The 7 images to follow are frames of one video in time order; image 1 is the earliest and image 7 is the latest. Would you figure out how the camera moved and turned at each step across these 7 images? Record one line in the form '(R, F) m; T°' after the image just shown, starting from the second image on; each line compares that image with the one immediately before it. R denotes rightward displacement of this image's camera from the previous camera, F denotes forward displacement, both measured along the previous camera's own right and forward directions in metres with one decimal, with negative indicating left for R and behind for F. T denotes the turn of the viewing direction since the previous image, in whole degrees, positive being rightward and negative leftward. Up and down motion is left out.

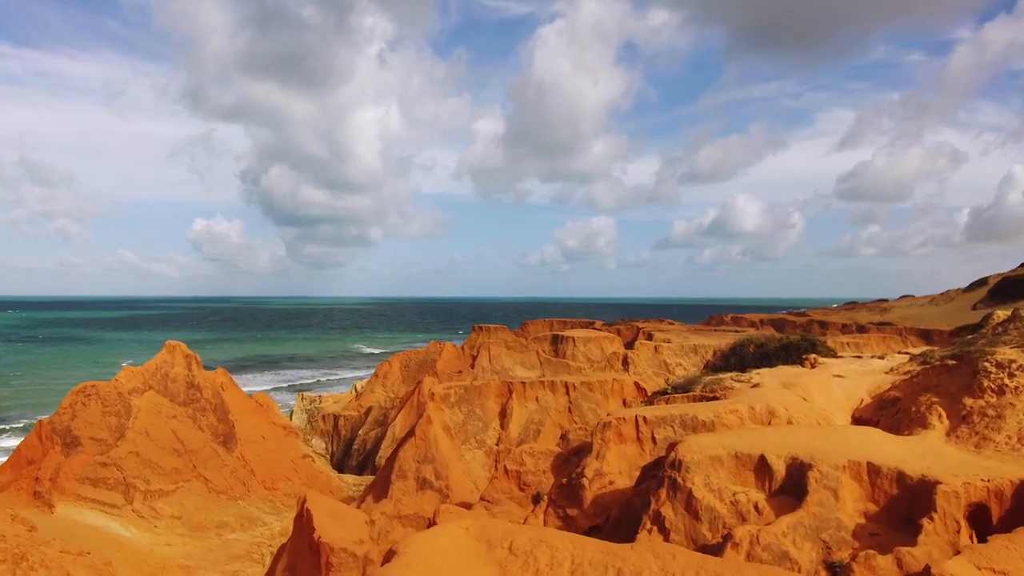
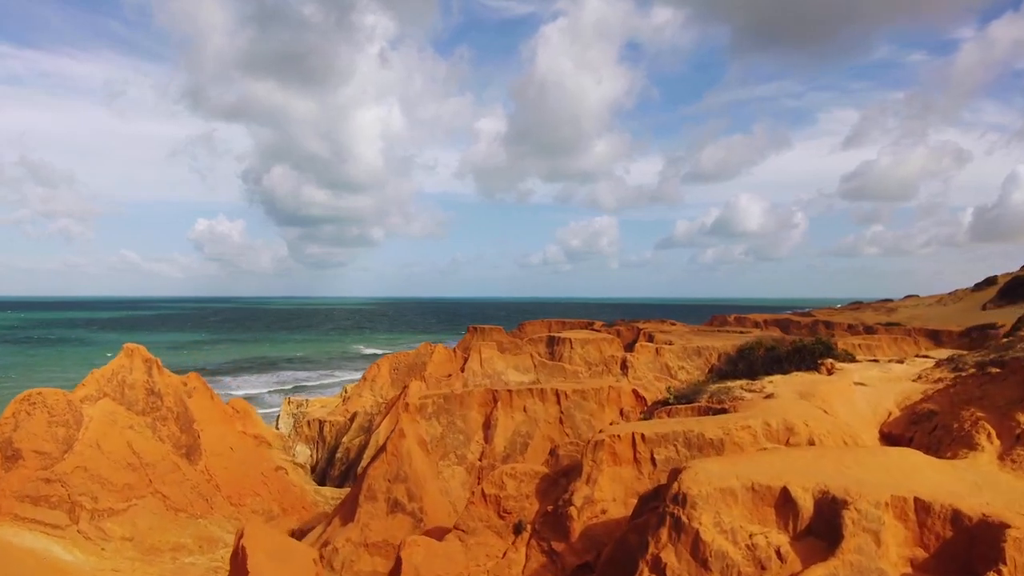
(+0.4, +1.4) m; 0°
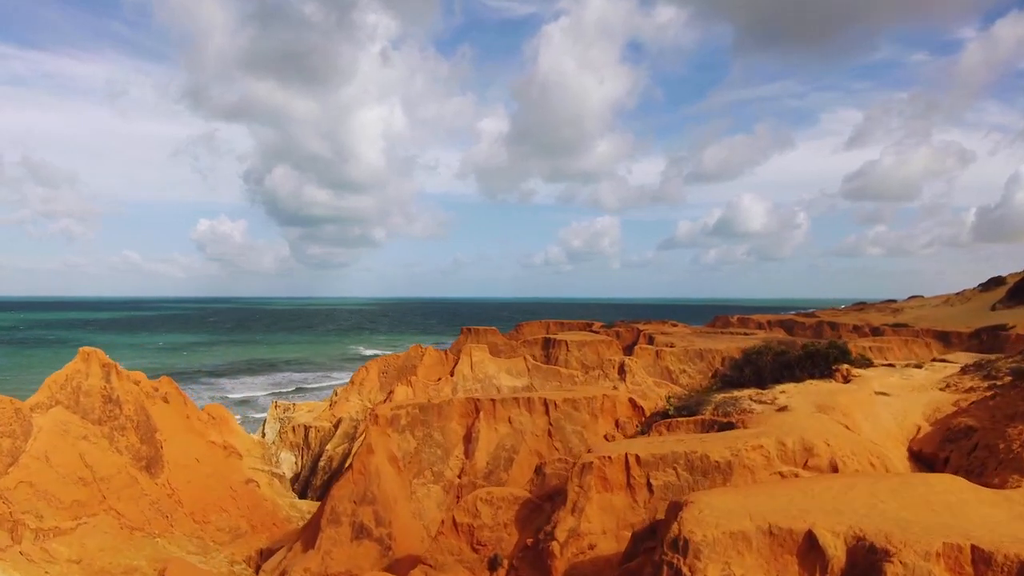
(+0.4, +1.2) m; 0°
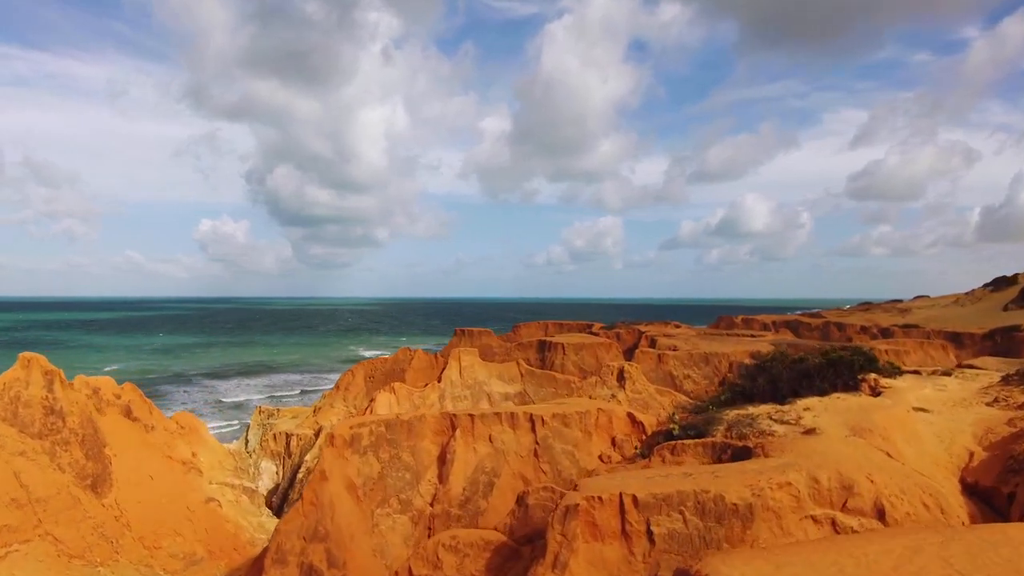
(+0.4, +1.5) m; 0°
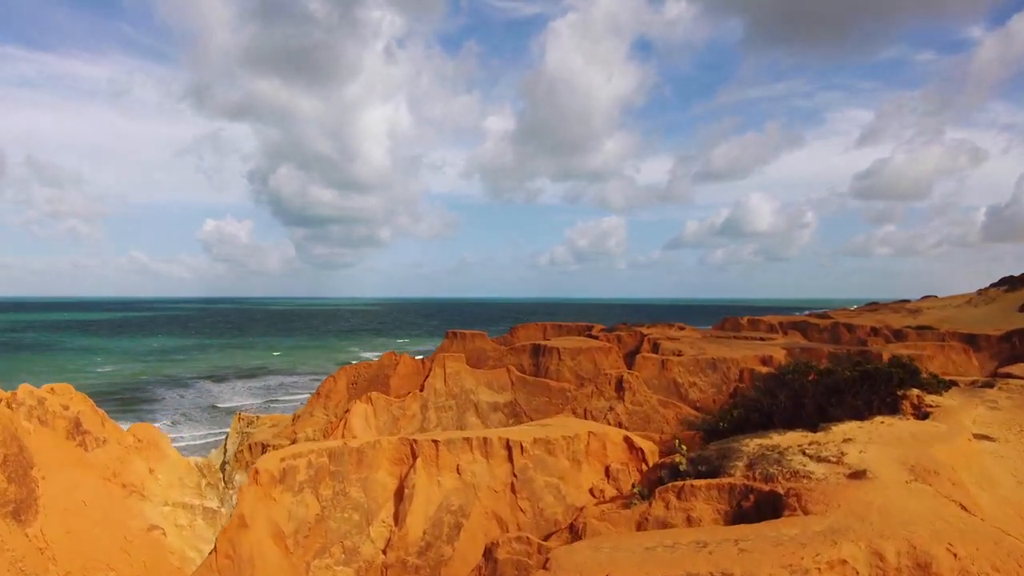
(+0.4, +1.8) m; 0°
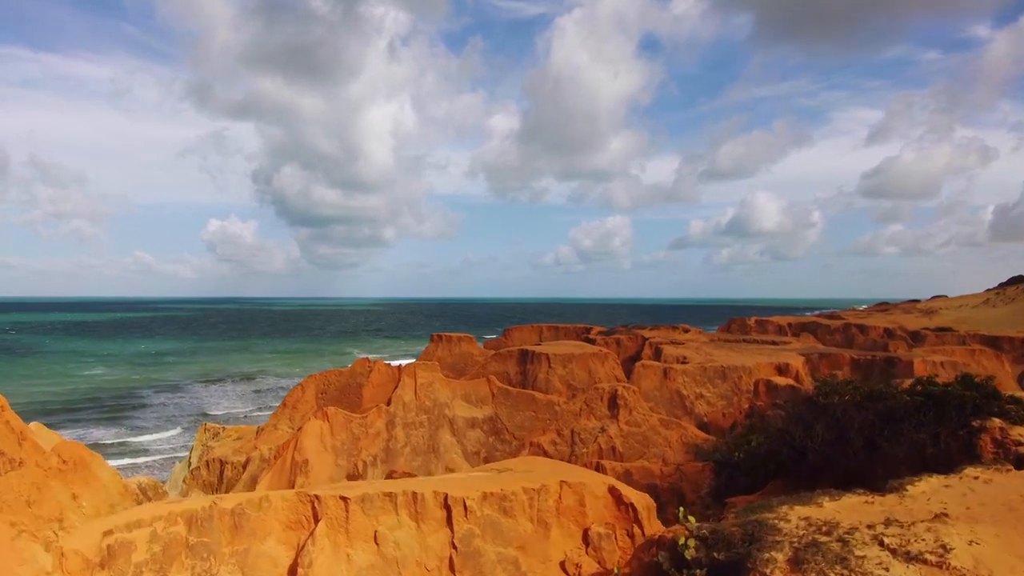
(+0.7, +2.4) m; 0°
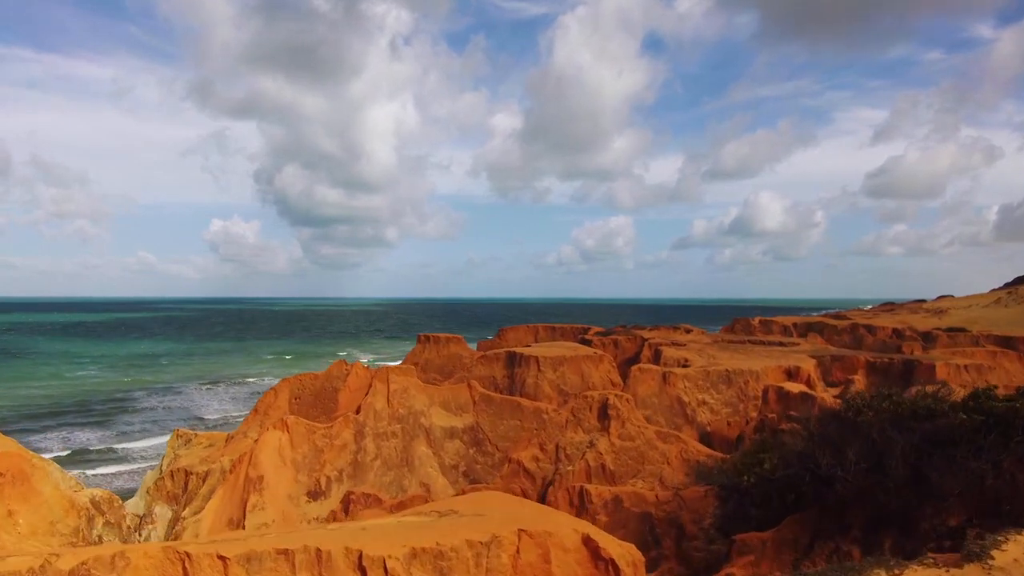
(+0.5, +1.6) m; 0°
